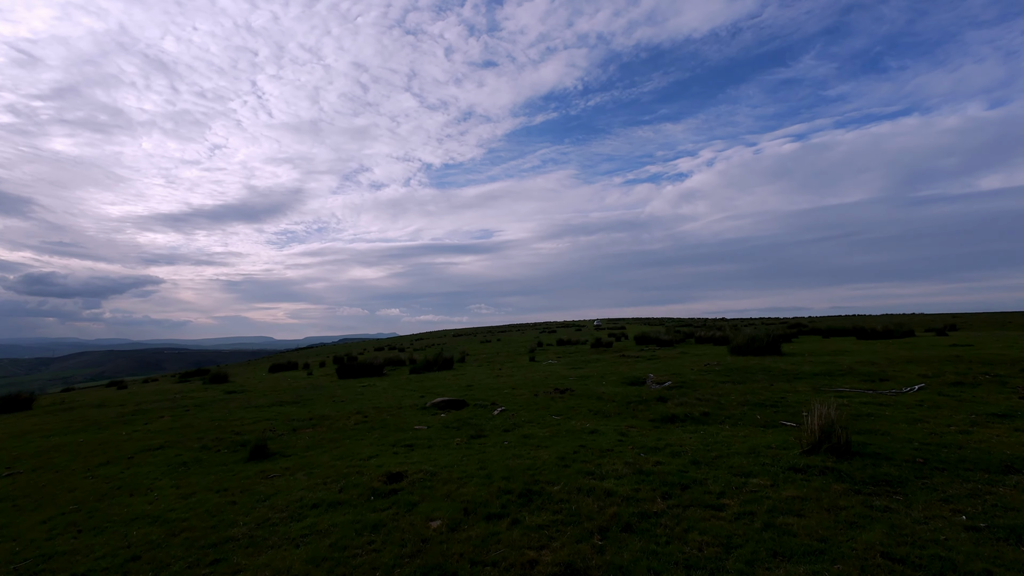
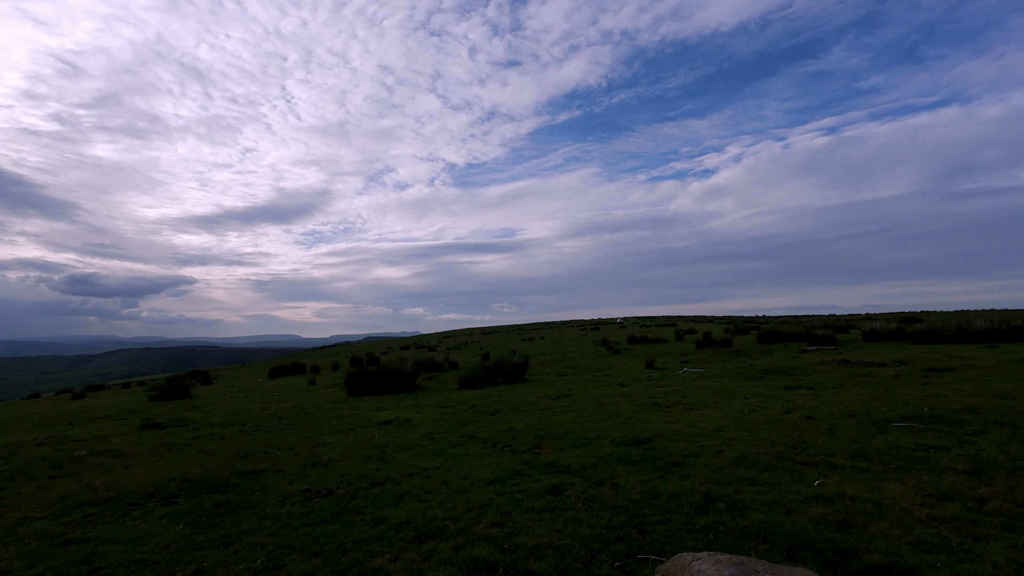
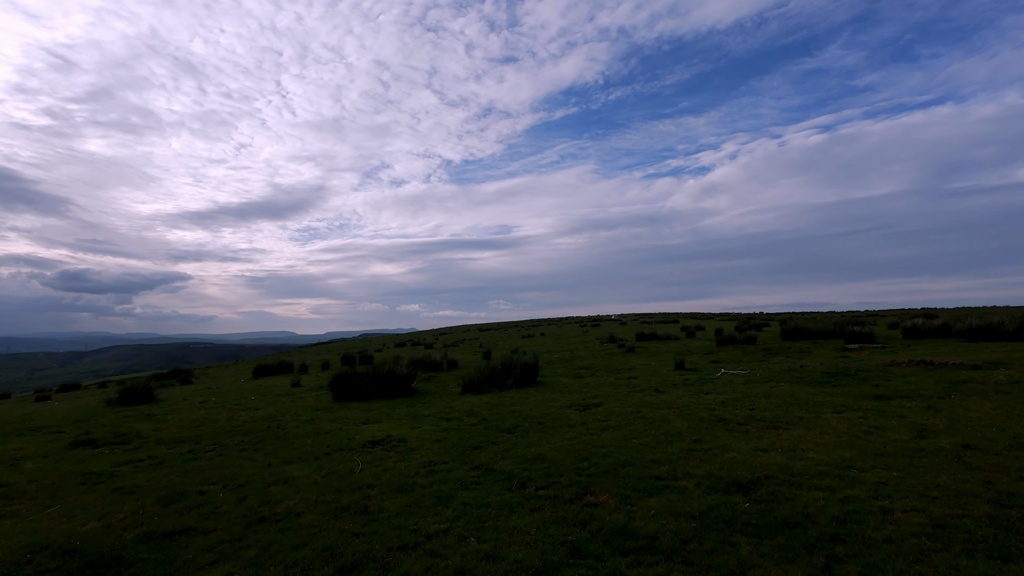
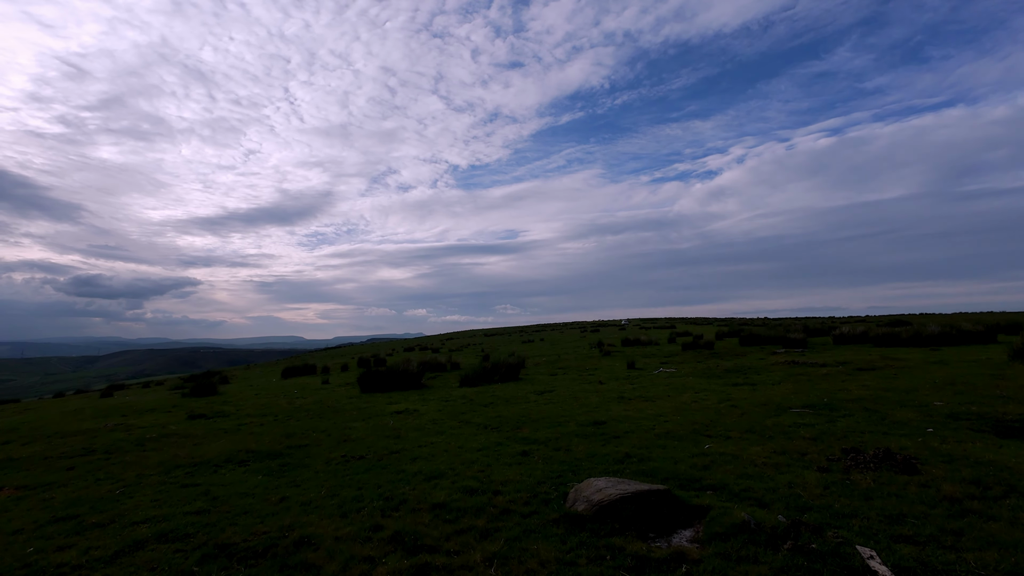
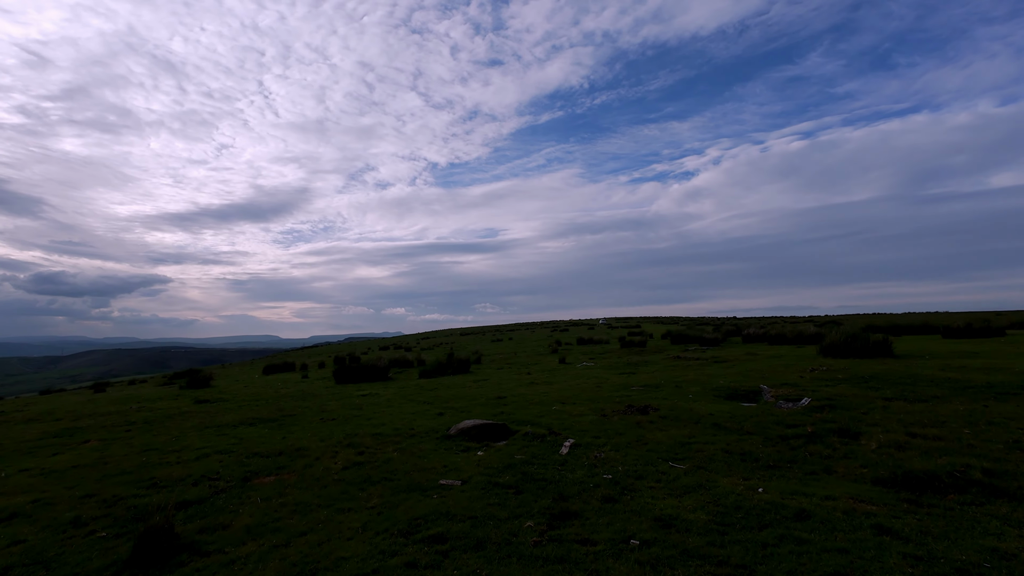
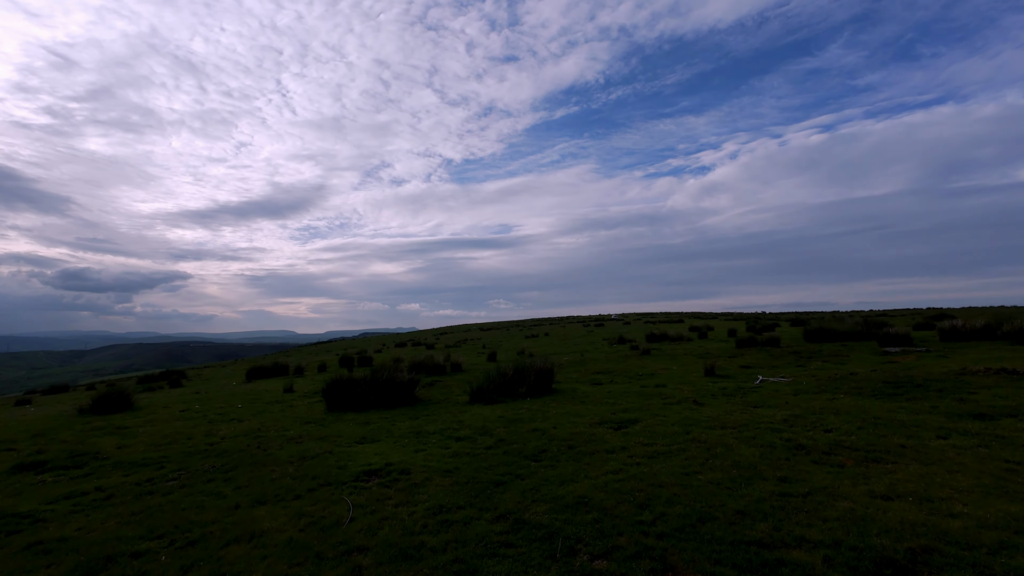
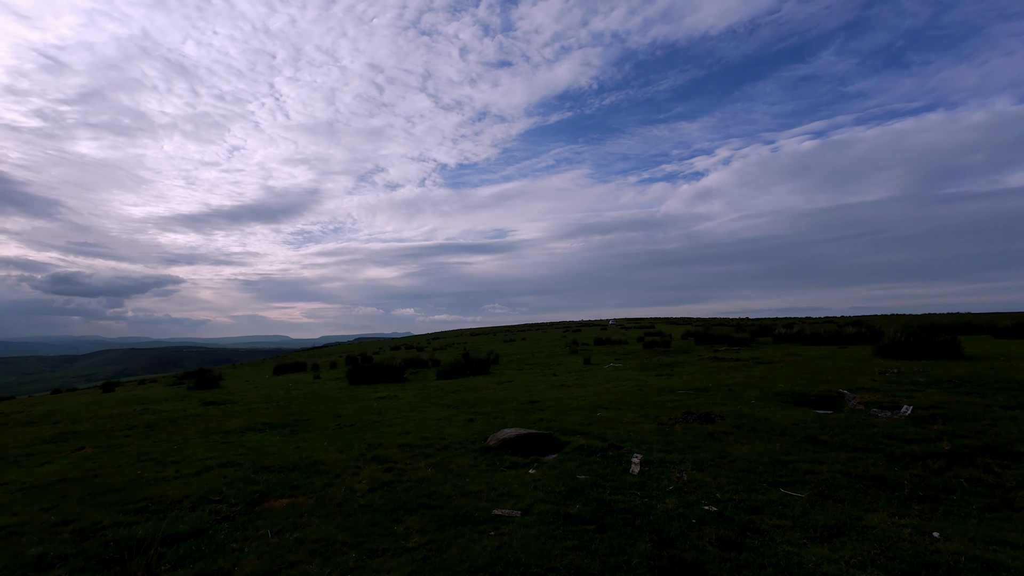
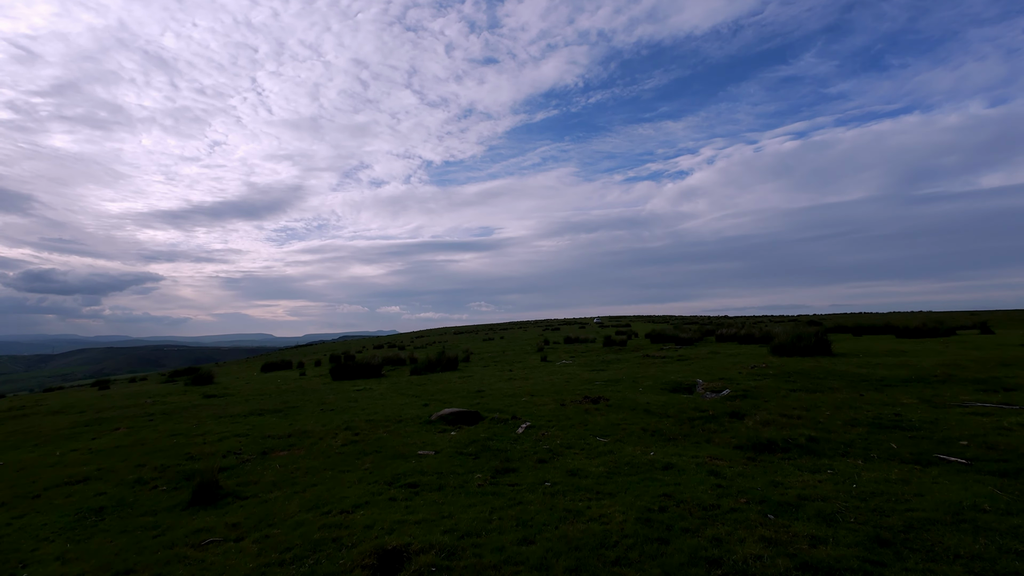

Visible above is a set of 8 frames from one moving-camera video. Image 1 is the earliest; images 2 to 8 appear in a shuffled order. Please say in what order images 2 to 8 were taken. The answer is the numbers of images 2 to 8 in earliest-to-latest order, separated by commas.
8, 5, 7, 4, 2, 3, 6
